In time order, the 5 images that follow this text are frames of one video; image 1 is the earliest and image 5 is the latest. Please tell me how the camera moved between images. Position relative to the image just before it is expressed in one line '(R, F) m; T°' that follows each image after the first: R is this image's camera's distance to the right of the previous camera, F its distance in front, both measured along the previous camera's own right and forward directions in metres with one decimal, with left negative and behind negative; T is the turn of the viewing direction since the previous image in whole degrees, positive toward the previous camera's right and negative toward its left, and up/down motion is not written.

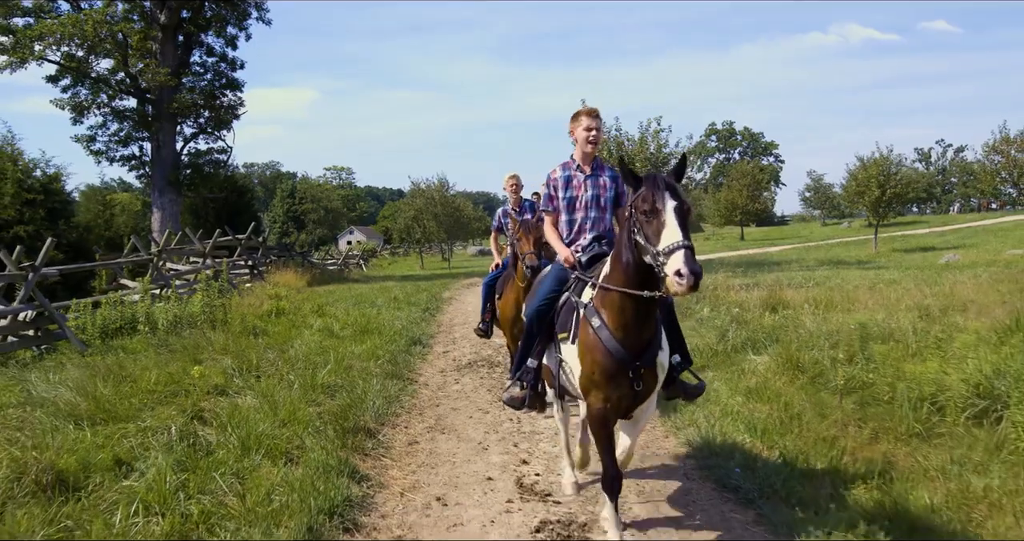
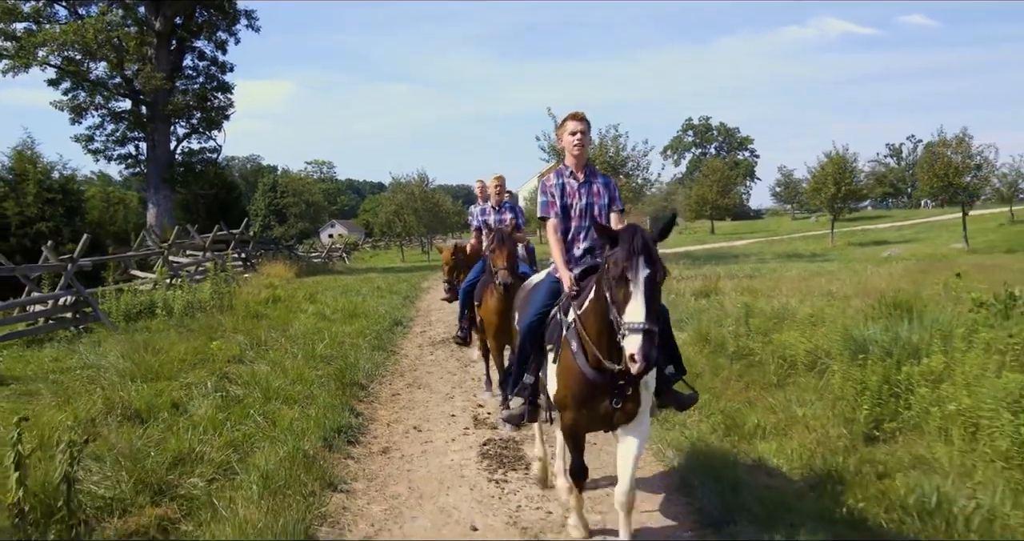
(+0.2, -2.0) m; +1°
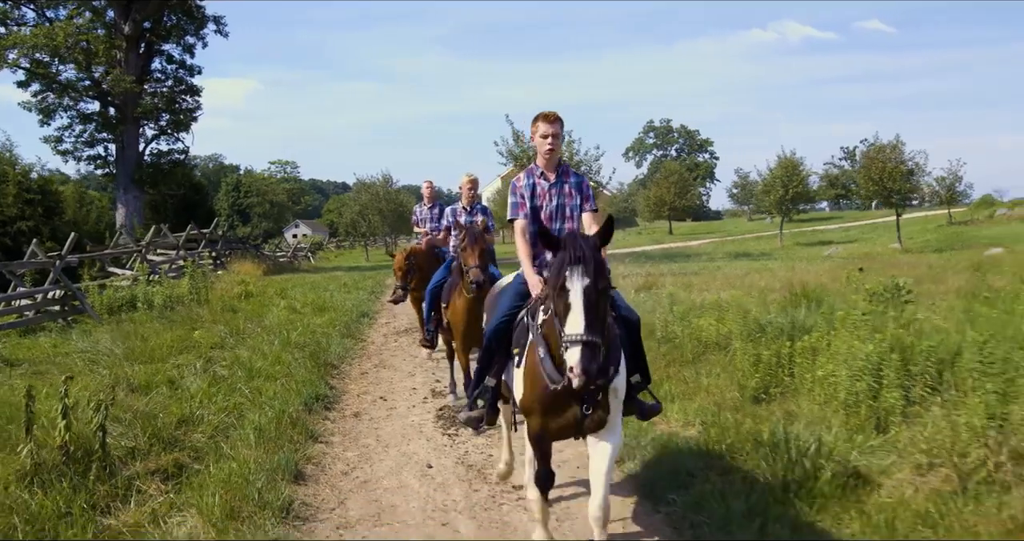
(+0.1, -1.3) m; +3°
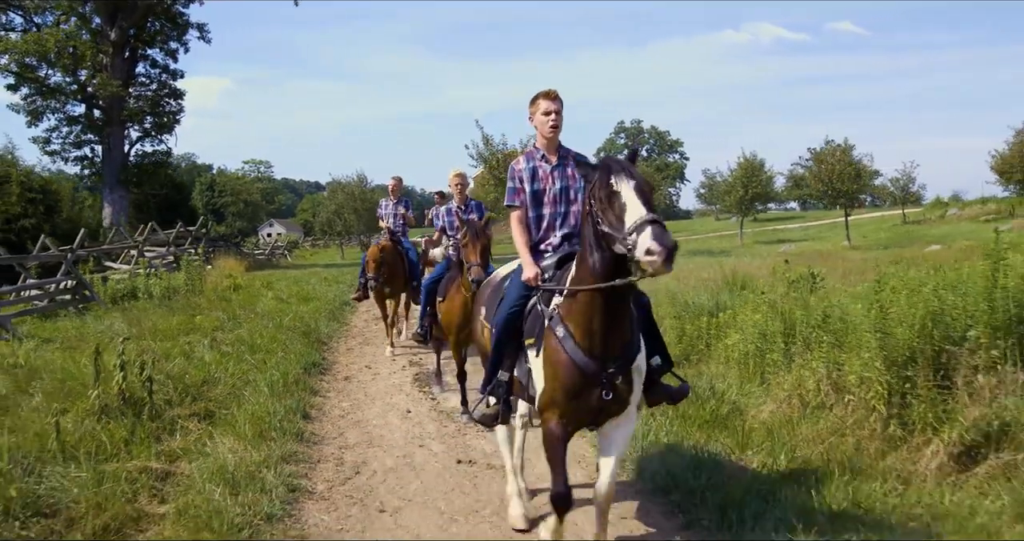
(+0.1, -1.6) m; +2°
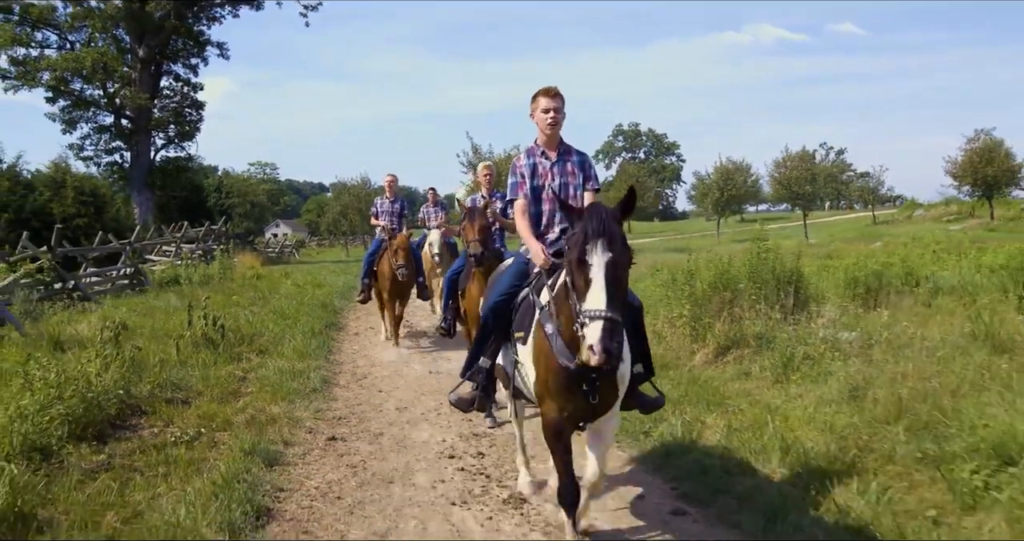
(+0.6, -3.4) m; 0°
